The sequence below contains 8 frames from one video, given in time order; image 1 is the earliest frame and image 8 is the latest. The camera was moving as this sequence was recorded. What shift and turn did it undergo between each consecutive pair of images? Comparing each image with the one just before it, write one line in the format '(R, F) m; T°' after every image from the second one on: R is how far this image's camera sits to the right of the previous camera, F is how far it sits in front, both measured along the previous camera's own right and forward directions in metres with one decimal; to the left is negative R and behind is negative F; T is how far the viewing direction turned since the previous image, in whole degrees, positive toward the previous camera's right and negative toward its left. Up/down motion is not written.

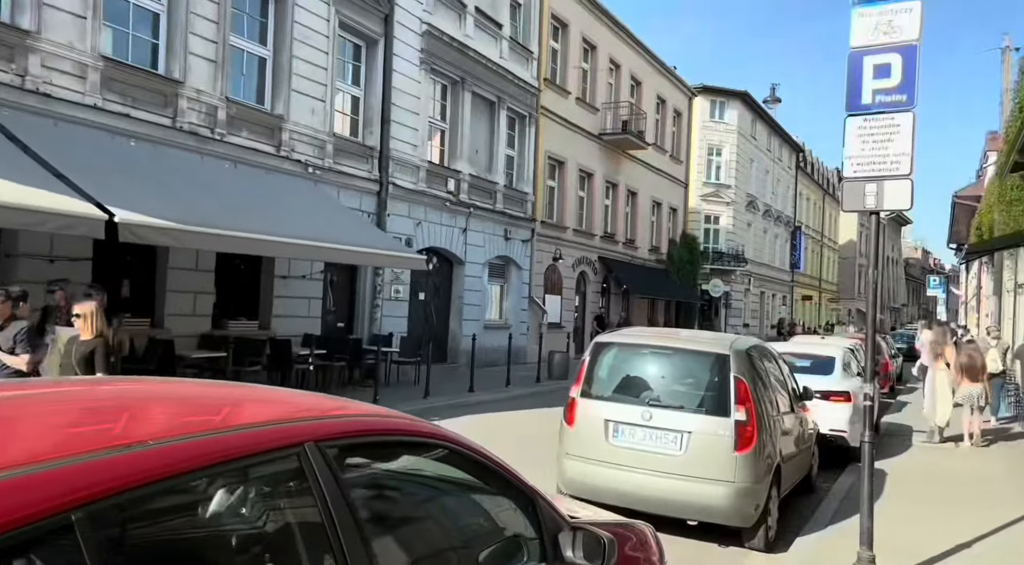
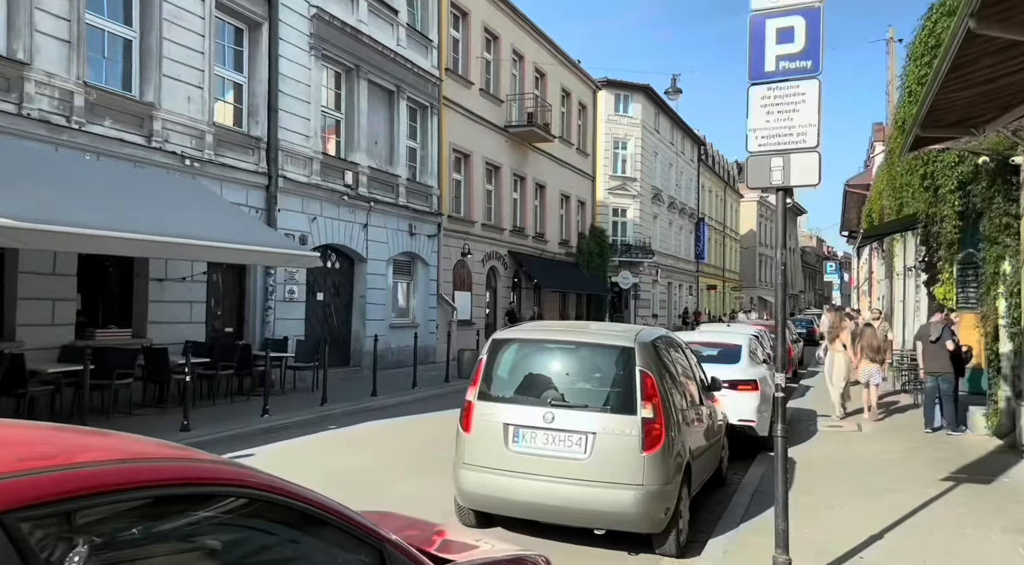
(+0.2, +0.5) m; +6°
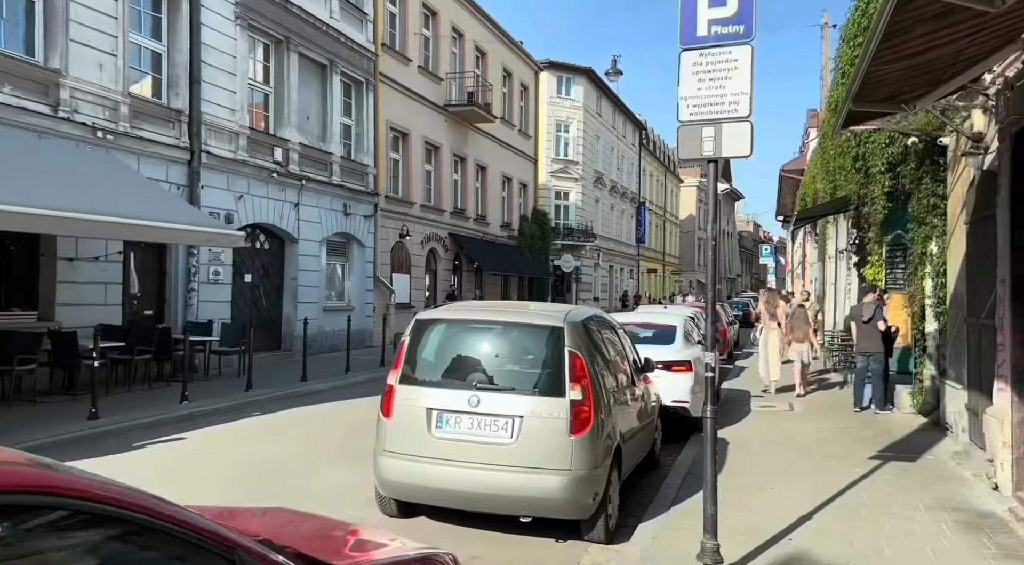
(+0.1, +0.2) m; +4°
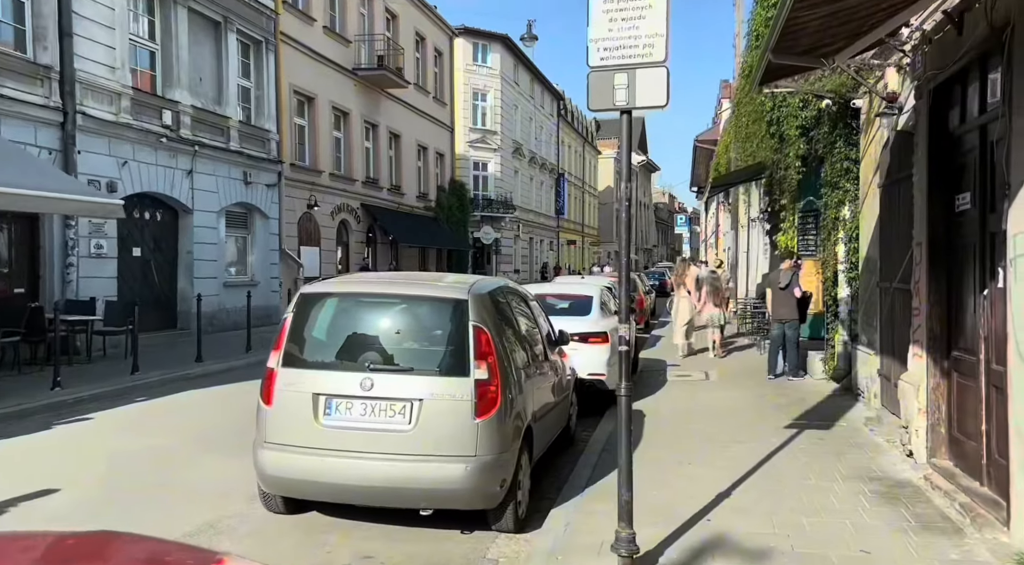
(+0.1, +0.5) m; +5°
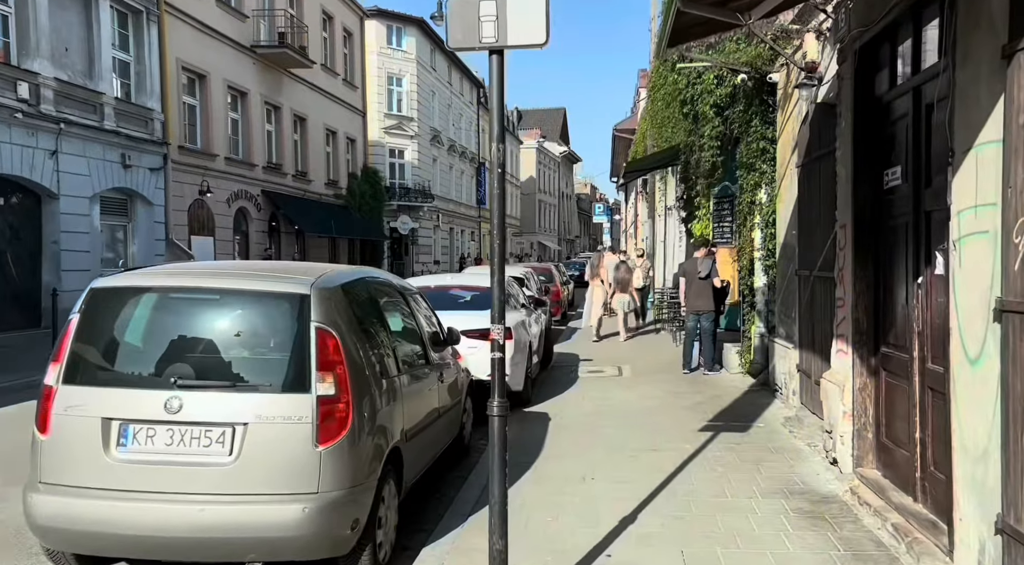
(+0.3, +0.9) m; +5°
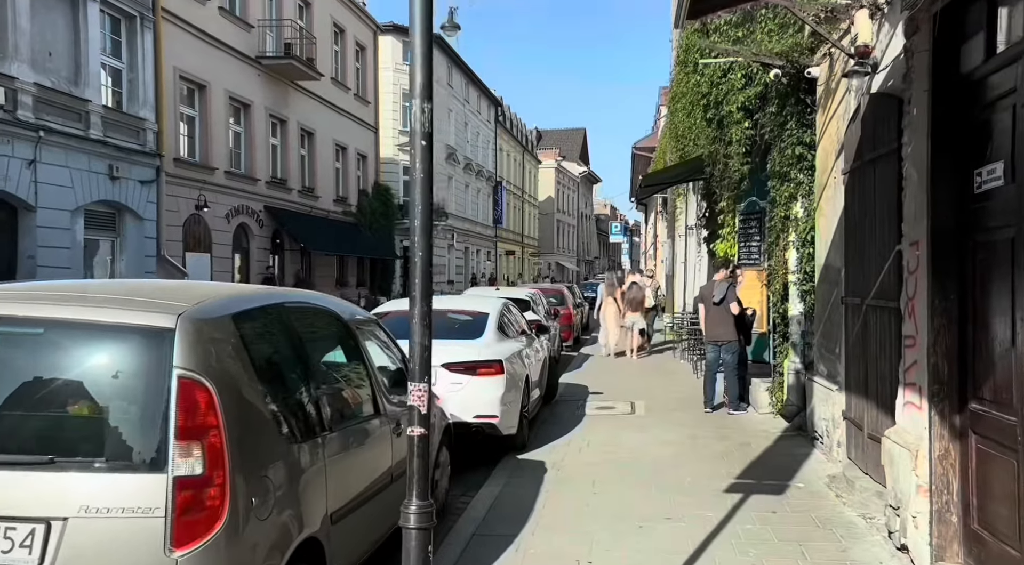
(+0.2, +1.2) m; -1°
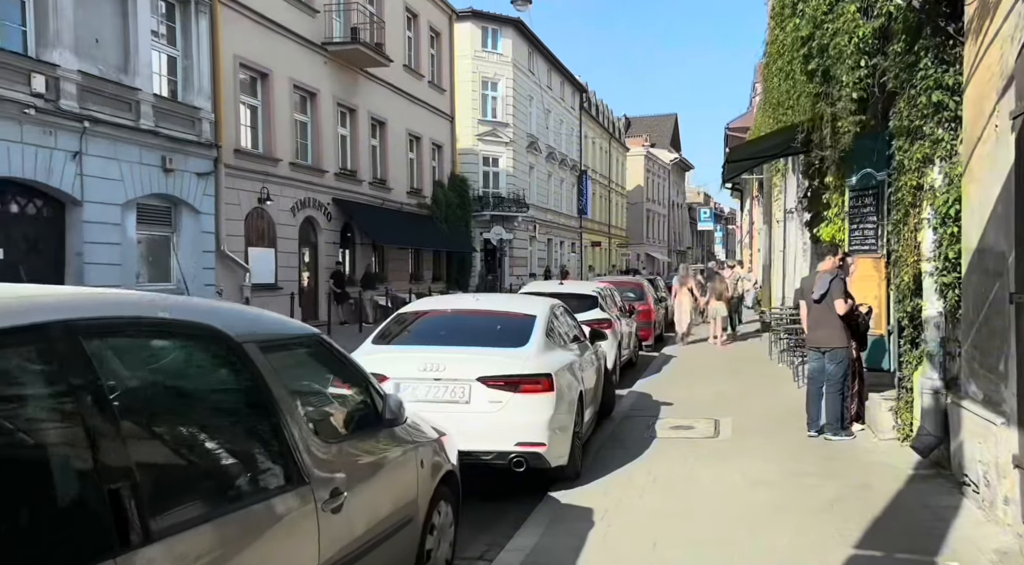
(+0.3, +1.7) m; -6°
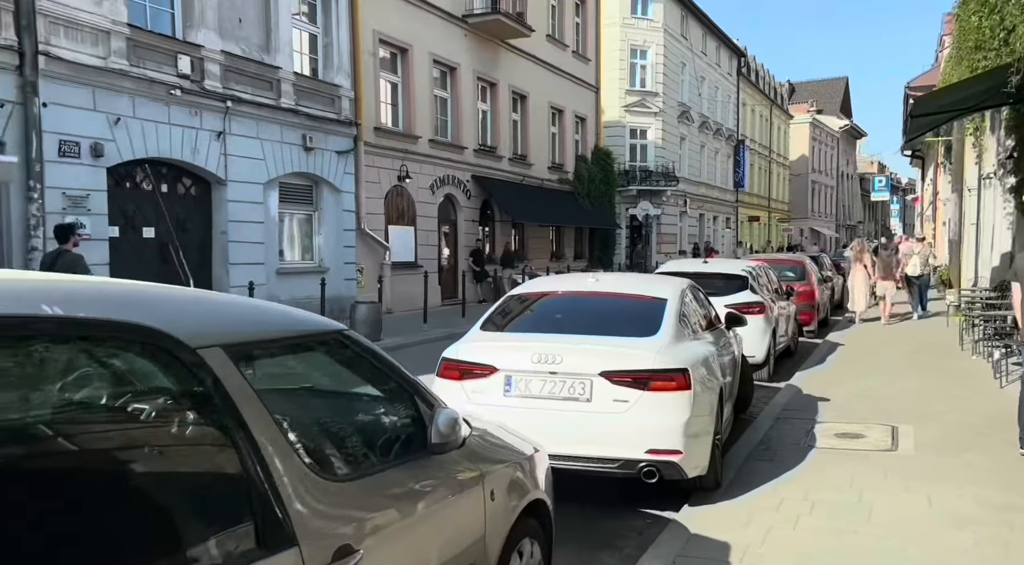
(+0.2, +1.1) m; -10°
